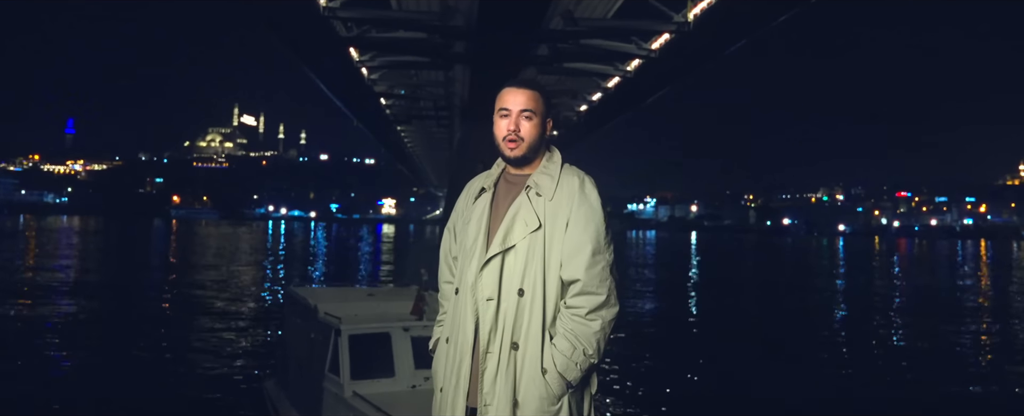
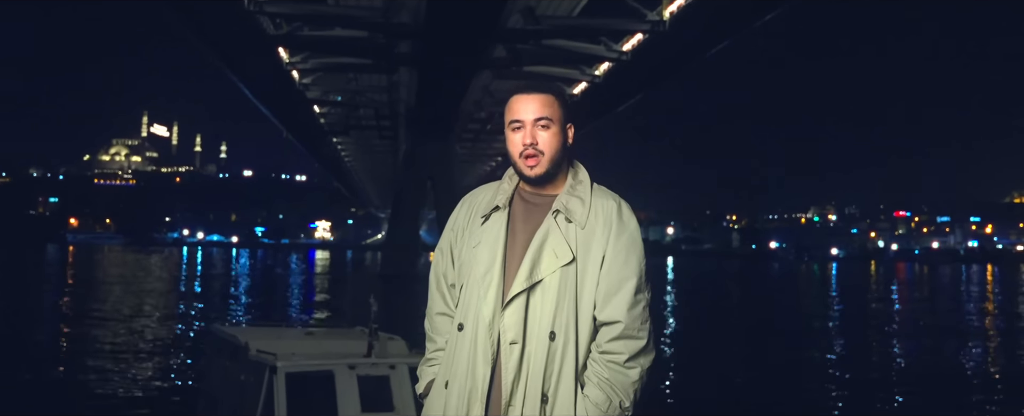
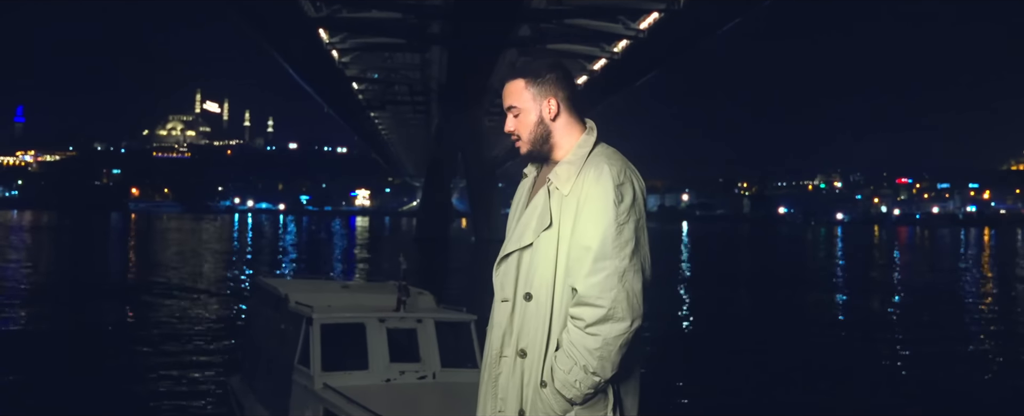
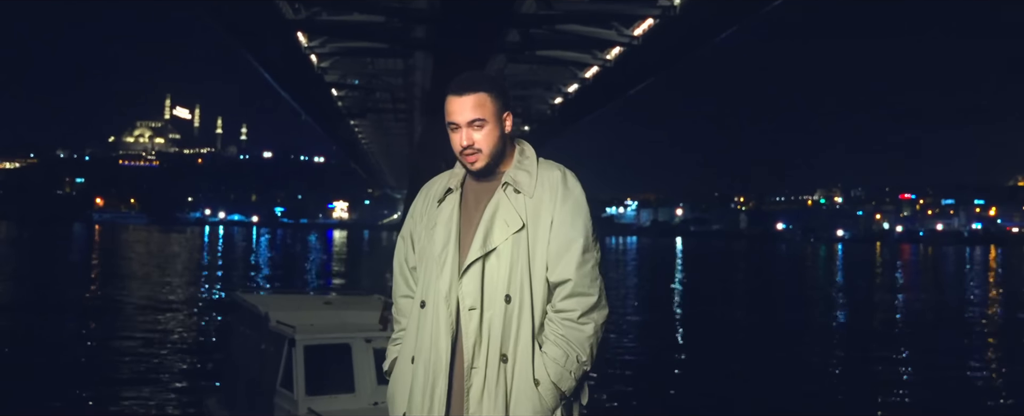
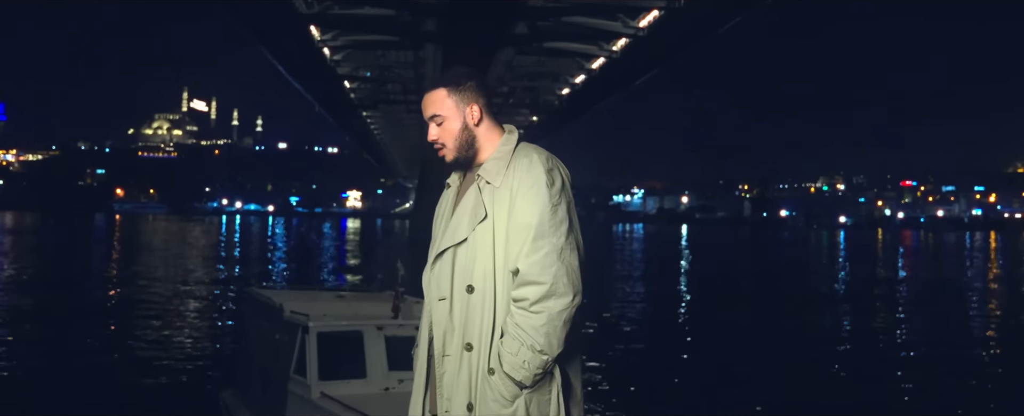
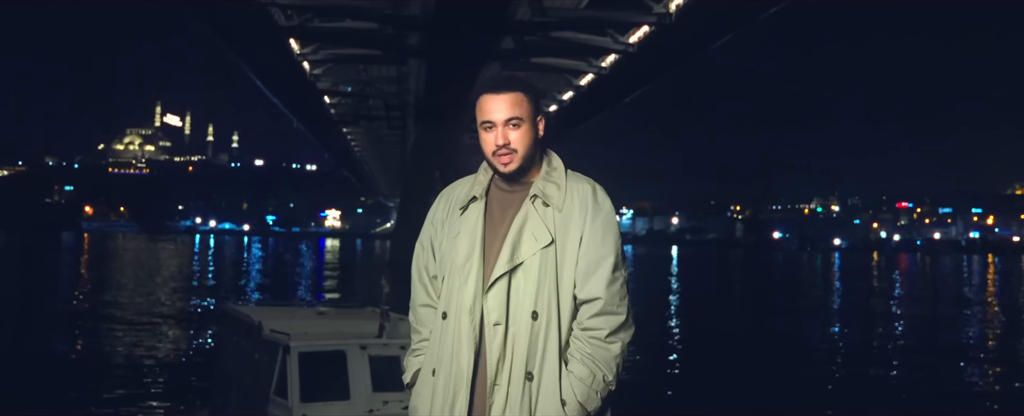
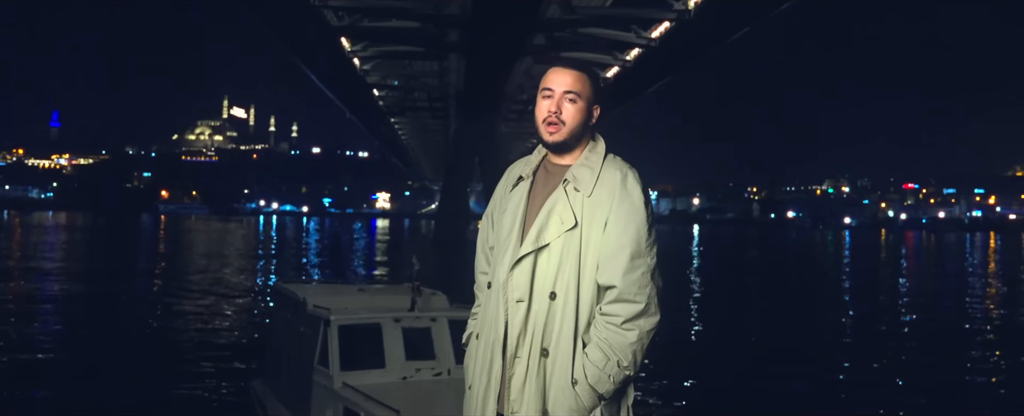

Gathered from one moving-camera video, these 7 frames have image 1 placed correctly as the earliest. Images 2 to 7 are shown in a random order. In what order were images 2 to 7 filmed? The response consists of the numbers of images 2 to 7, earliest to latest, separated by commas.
7, 3, 5, 4, 6, 2
